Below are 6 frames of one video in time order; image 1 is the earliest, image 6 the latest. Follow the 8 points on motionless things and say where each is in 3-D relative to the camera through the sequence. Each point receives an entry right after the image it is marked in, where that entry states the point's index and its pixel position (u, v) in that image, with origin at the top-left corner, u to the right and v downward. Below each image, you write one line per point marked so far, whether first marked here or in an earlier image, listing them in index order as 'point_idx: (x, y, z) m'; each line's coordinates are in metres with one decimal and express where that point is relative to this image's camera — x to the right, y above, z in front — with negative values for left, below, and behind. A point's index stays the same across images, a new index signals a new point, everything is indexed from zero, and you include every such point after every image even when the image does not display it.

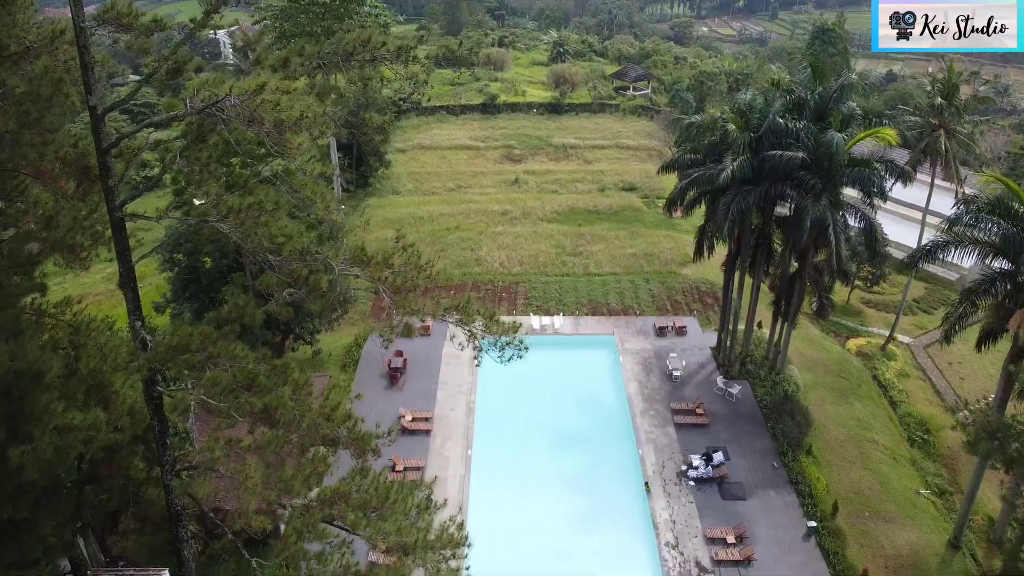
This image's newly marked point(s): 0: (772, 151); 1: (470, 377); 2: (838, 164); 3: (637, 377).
0: (+4.6, +2.4, +13.7) m
1: (-0.9, -2.0, +16.7) m
2: (+5.7, +2.2, +13.5) m
3: (+2.7, -1.9, +16.8) m
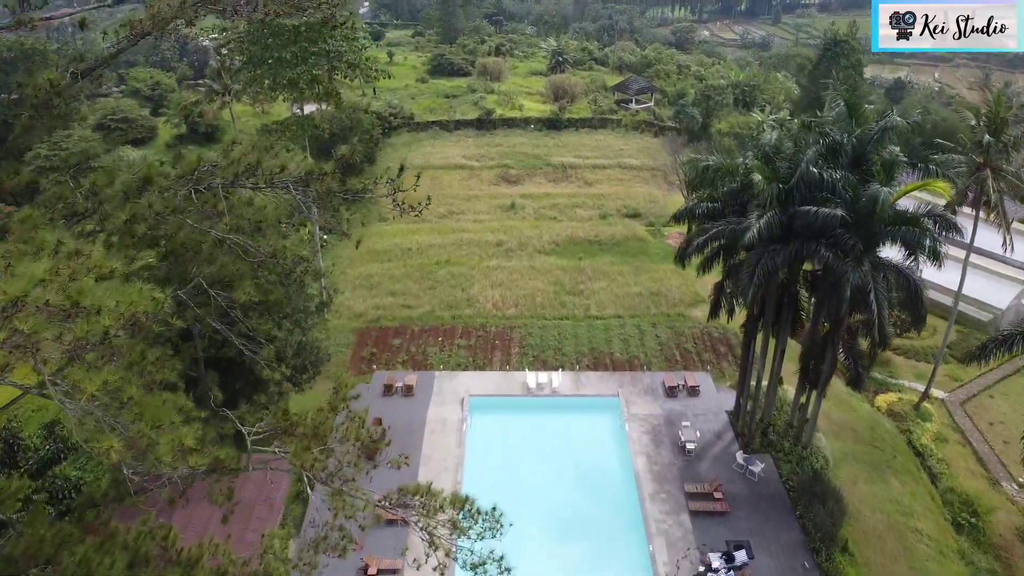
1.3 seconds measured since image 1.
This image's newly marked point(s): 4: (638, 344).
0: (+4.5, +1.2, +11.8) m
1: (-1.1, -3.1, +14.8) m
2: (+5.5, +1.0, +11.6) m
3: (+2.6, -3.1, +14.8) m
4: (+3.2, -1.4, +19.3) m
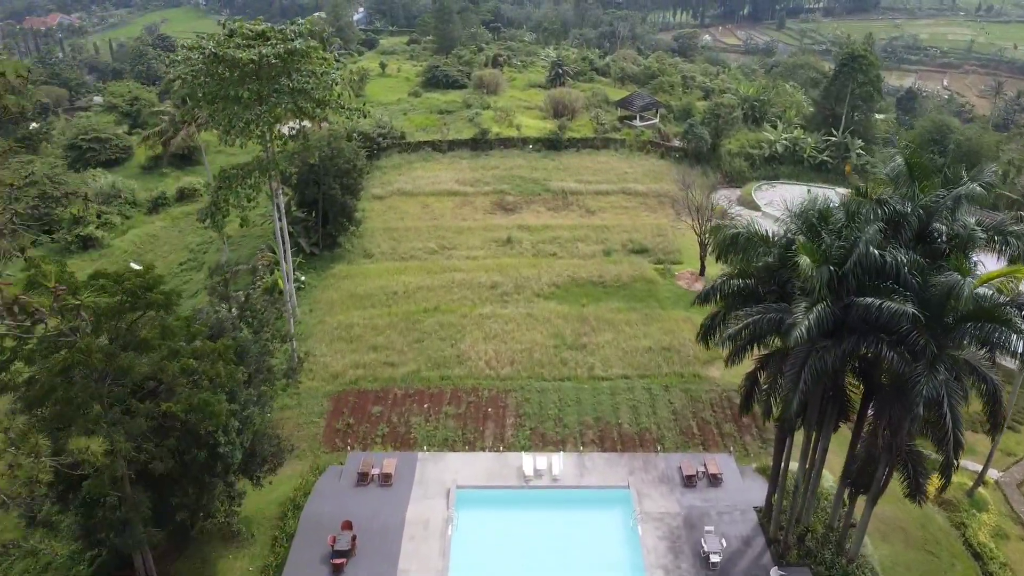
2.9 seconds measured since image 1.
0: (+4.4, -0.1, +9.6) m
1: (-1.2, -4.5, +12.6) m
2: (+5.4, -0.3, +9.3) m
3: (+2.5, -4.4, +12.6) m
4: (+3.0, -2.8, +17.1) m
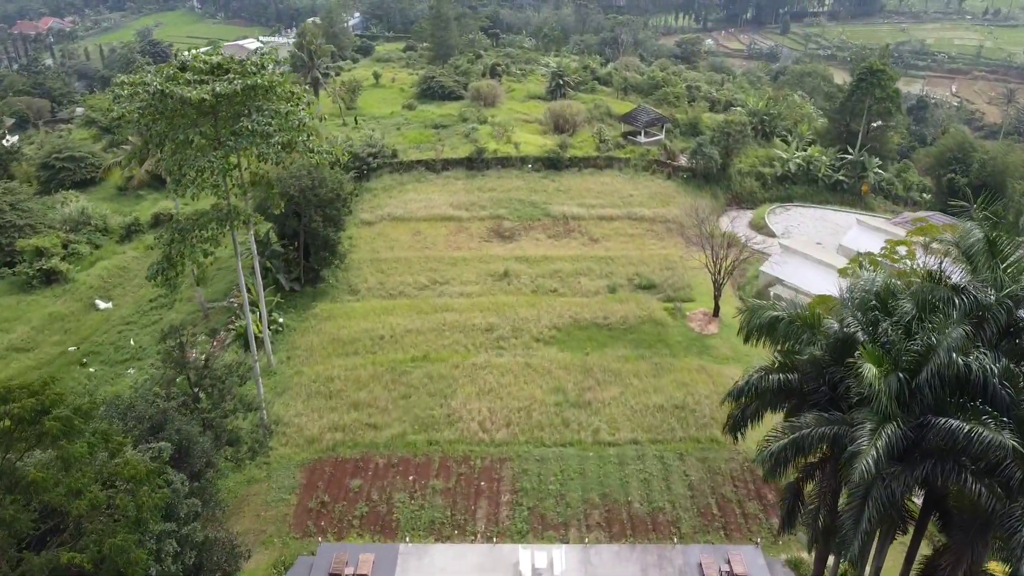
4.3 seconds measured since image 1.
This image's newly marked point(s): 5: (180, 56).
0: (+4.3, -1.3, +7.6) m
1: (-1.3, -5.7, +10.7) m
2: (+5.4, -1.5, +7.4) m
3: (+2.4, -5.6, +10.7) m
4: (+3.0, -3.9, +15.1) m
5: (-5.4, +3.8, +12.7) m
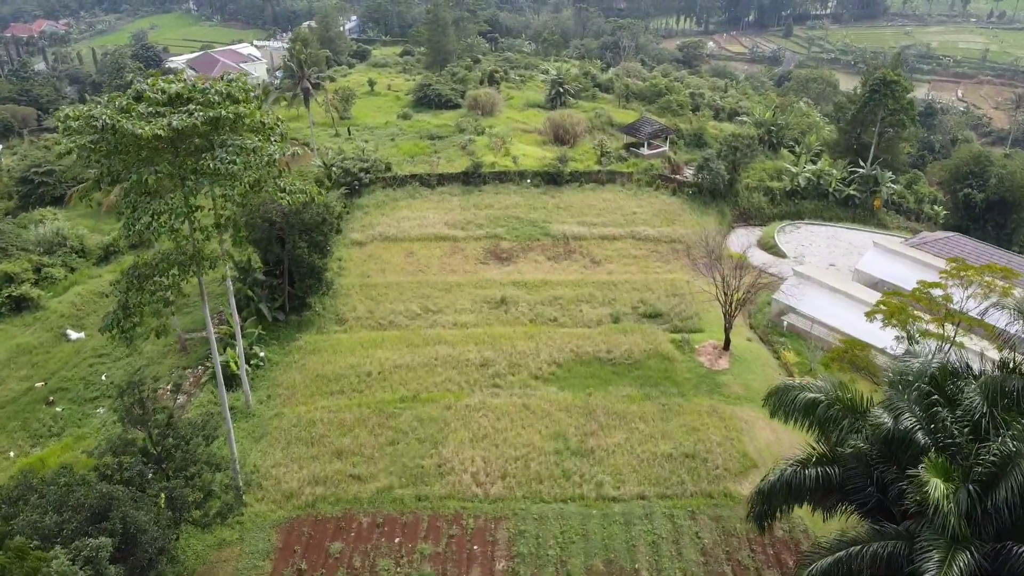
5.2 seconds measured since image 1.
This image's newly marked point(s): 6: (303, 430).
0: (+4.2, -2.1, +6.3) m
1: (-1.3, -6.5, +9.3) m
2: (+5.3, -2.3, +6.1) m
3: (+2.3, -6.4, +9.4) m
4: (+2.9, -4.7, +13.8) m
5: (-5.5, +3.0, +11.3) m
6: (-4.6, -3.1, +17.0) m
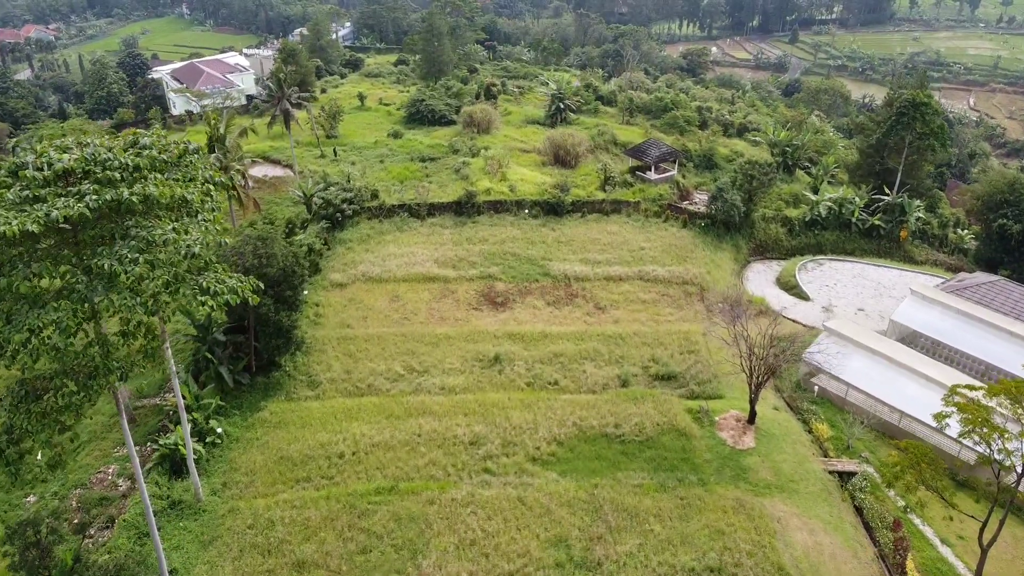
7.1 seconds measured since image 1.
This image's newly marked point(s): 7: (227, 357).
0: (+4.1, -3.5, +3.8) m
1: (-1.5, -7.9, +6.8) m
2: (+5.1, -3.8, +3.6) m
3: (+2.2, -7.9, +6.8) m
4: (+2.8, -6.2, +11.3) m
5: (-5.6, +1.5, +8.8) m
6: (-4.7, -4.6, +14.5) m
7: (-6.9, -1.7, +18.8) m
